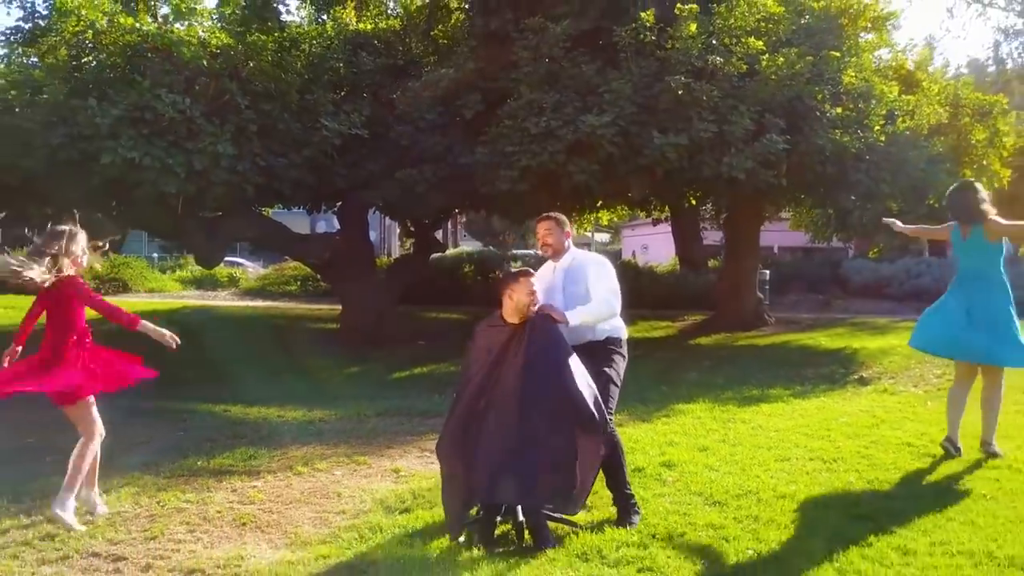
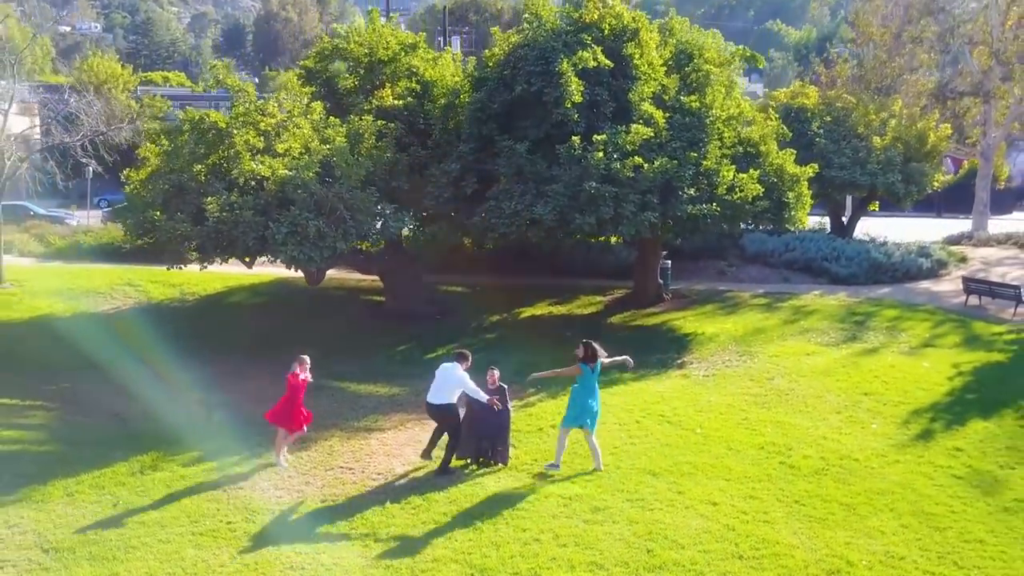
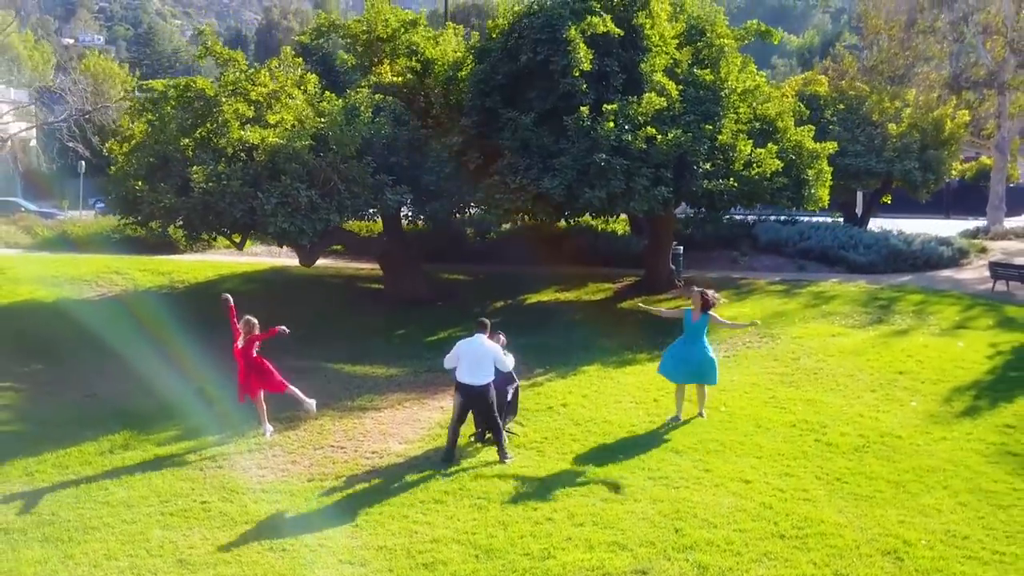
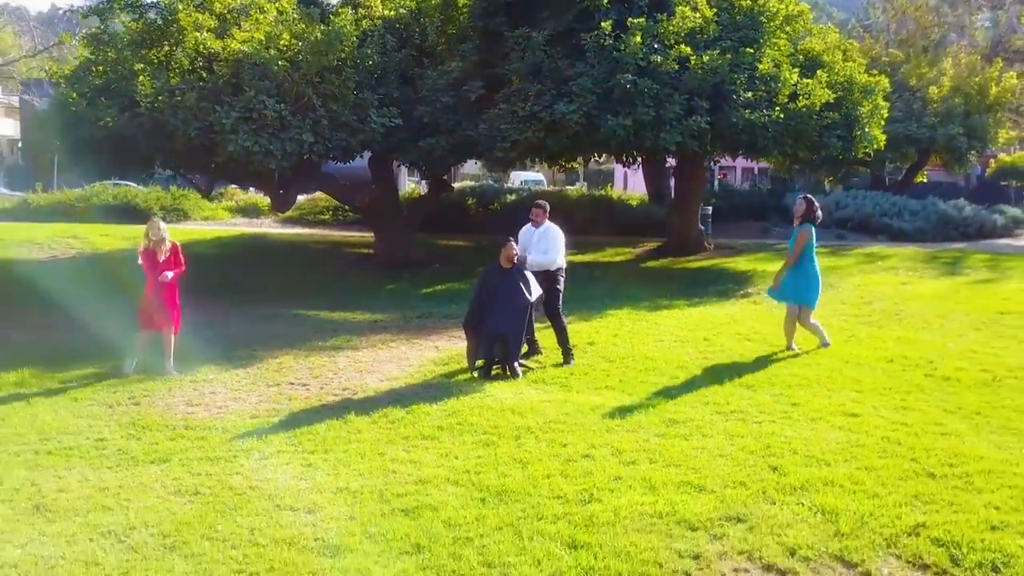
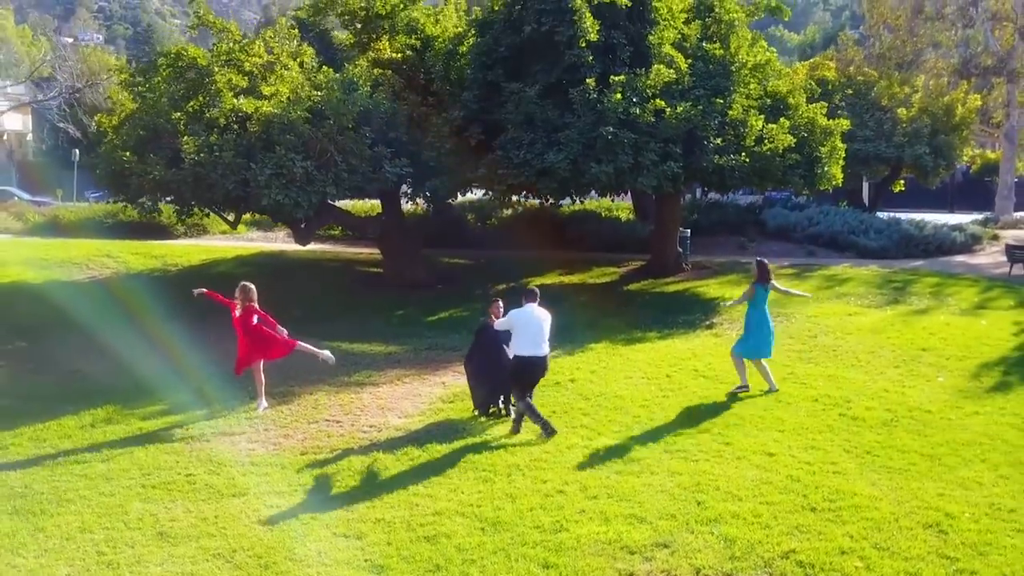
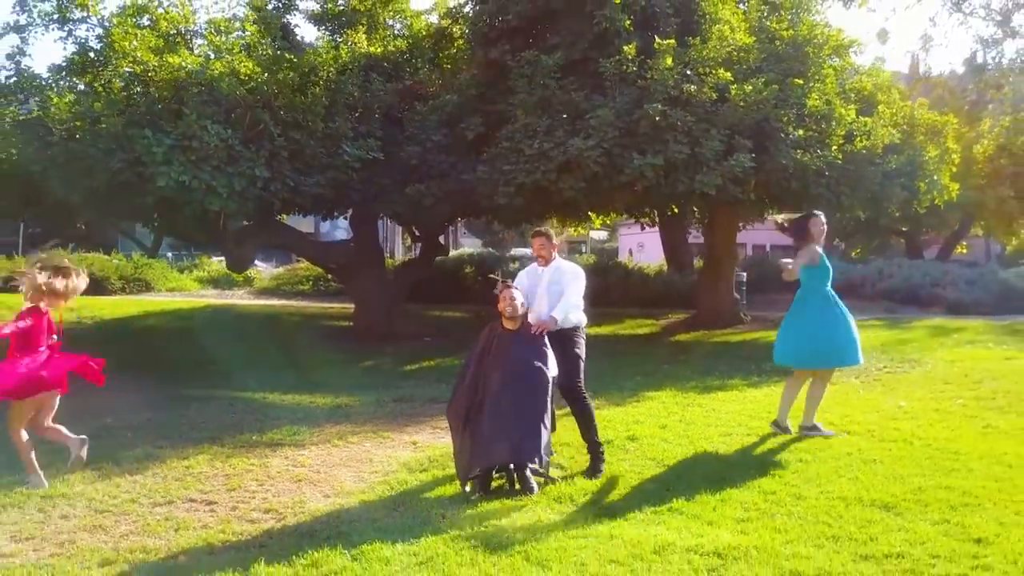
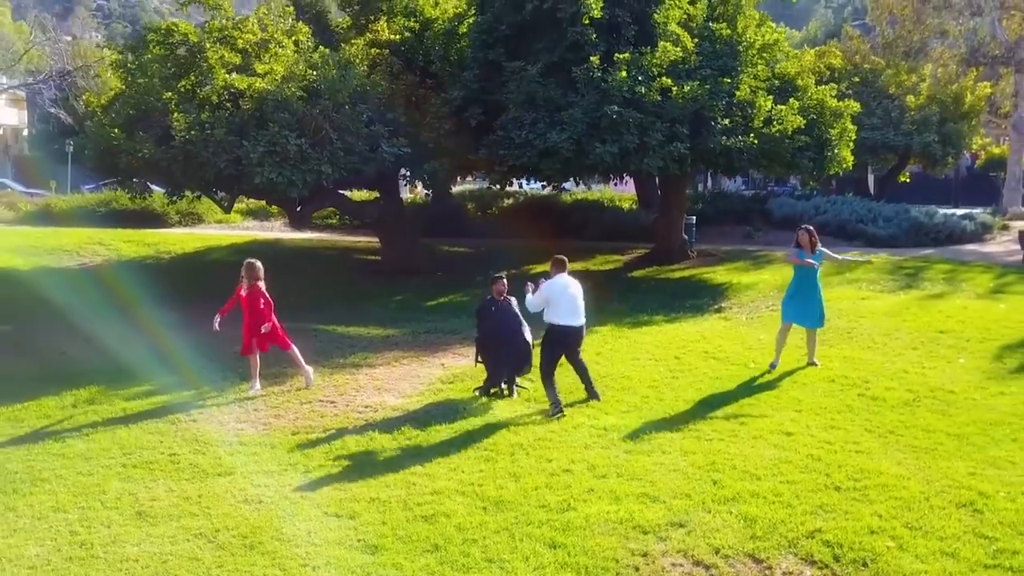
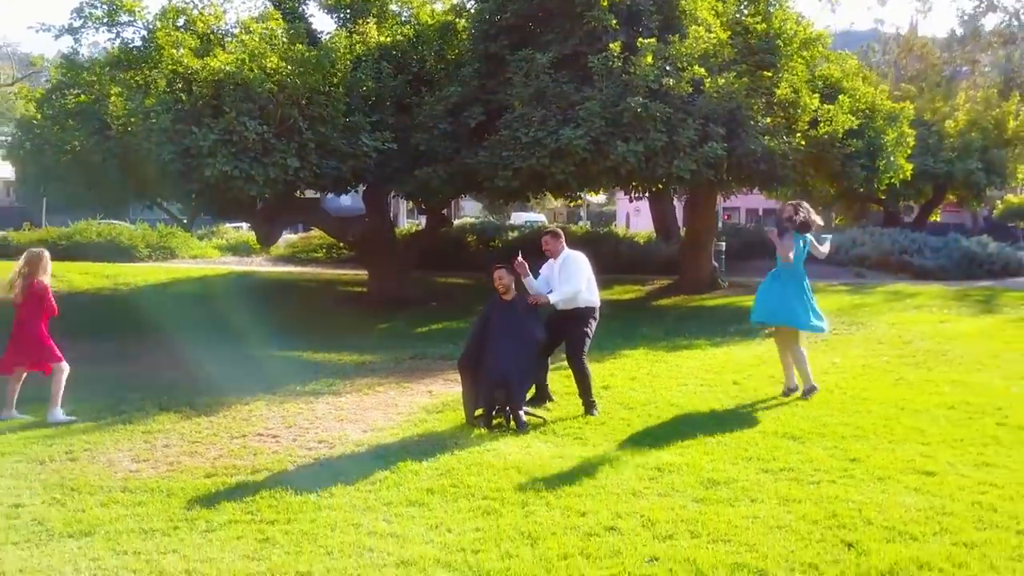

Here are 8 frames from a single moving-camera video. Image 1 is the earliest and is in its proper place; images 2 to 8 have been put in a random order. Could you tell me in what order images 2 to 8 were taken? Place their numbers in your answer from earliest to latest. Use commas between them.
6, 8, 4, 7, 5, 3, 2
